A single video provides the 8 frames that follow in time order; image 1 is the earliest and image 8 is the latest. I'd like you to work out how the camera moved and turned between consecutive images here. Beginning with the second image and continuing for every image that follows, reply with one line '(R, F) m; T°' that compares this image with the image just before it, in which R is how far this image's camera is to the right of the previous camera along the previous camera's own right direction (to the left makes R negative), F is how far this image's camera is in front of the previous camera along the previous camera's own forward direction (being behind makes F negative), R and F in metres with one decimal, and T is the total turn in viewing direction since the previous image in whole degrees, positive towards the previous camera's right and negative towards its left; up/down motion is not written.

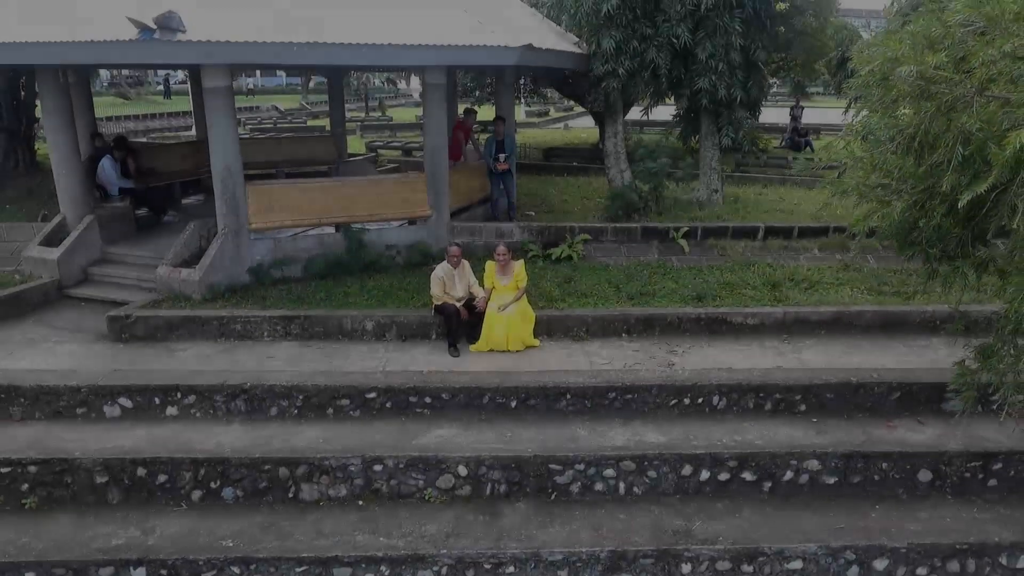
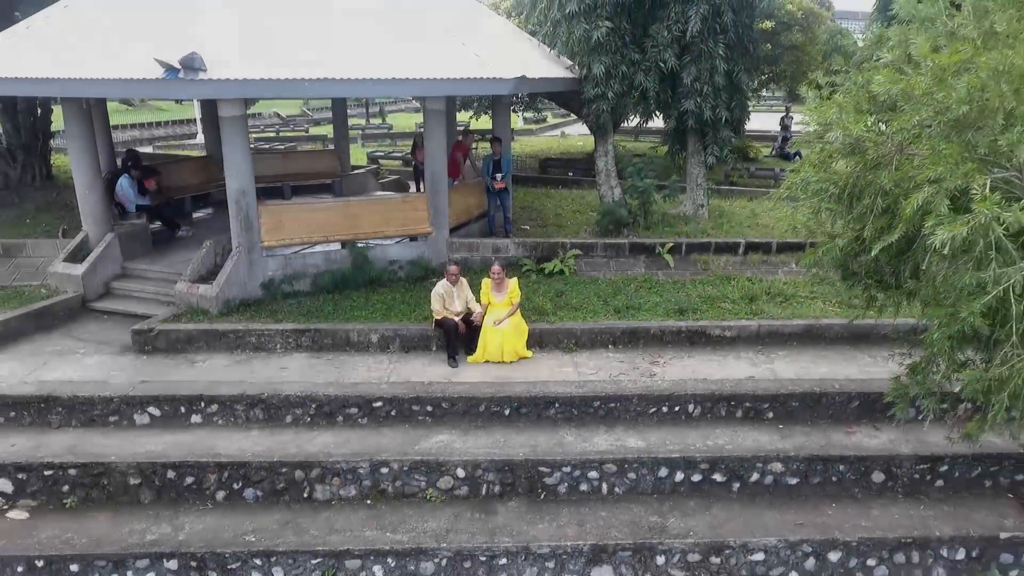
(0.0, -0.5) m; 0°
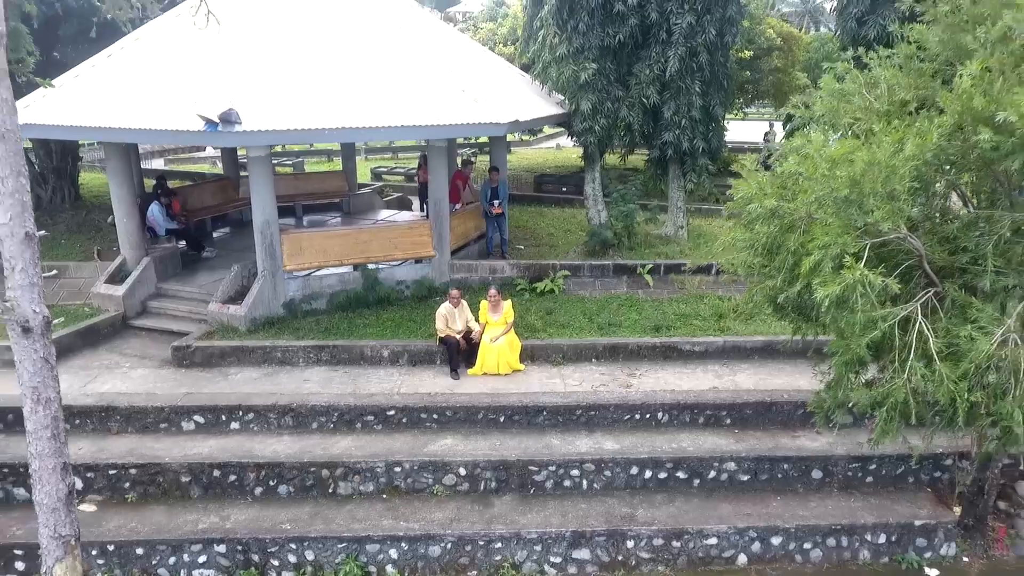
(0.0, -0.9) m; 0°
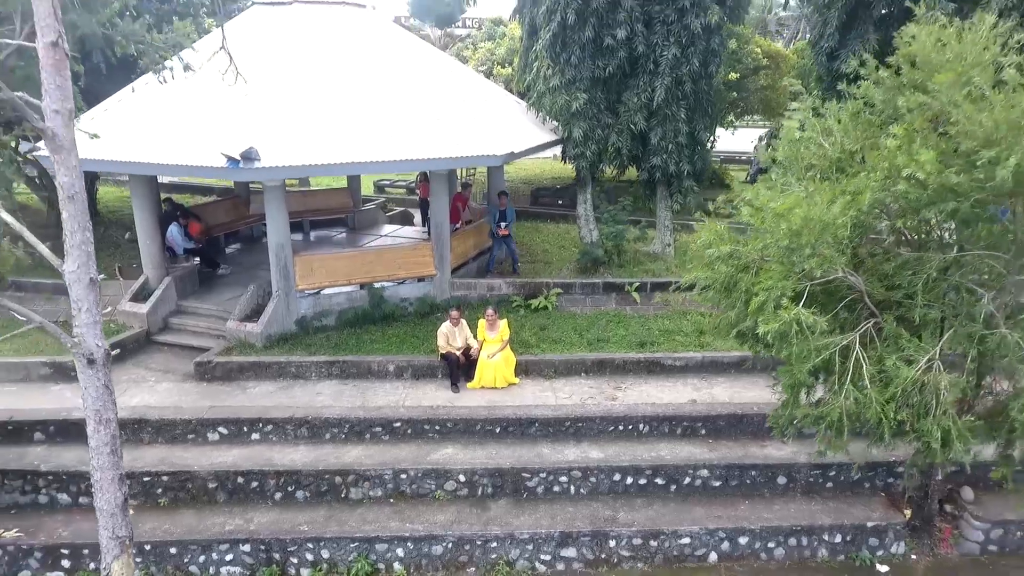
(0.0, -0.6) m; 0°
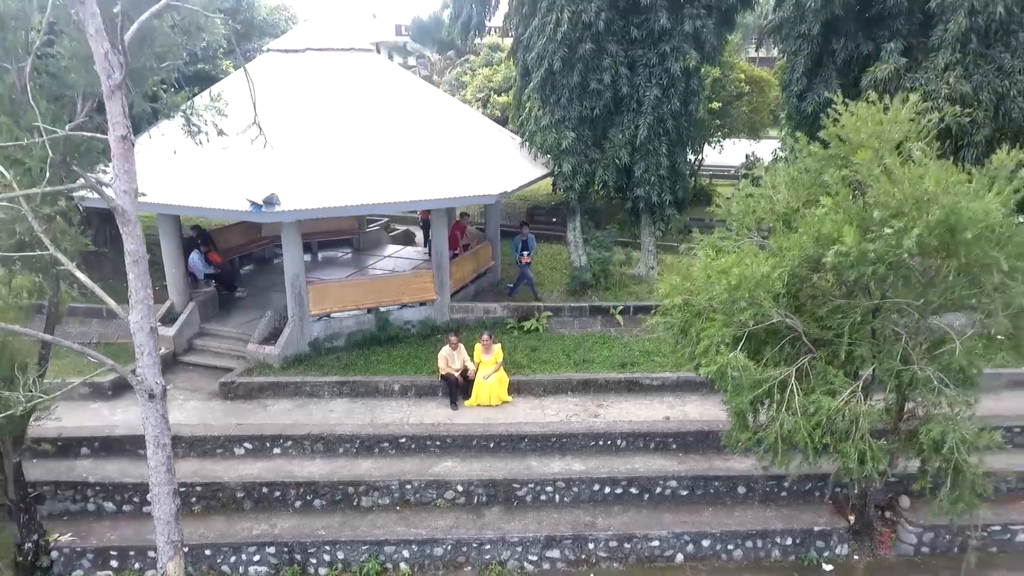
(+0.1, -0.9) m; 0°
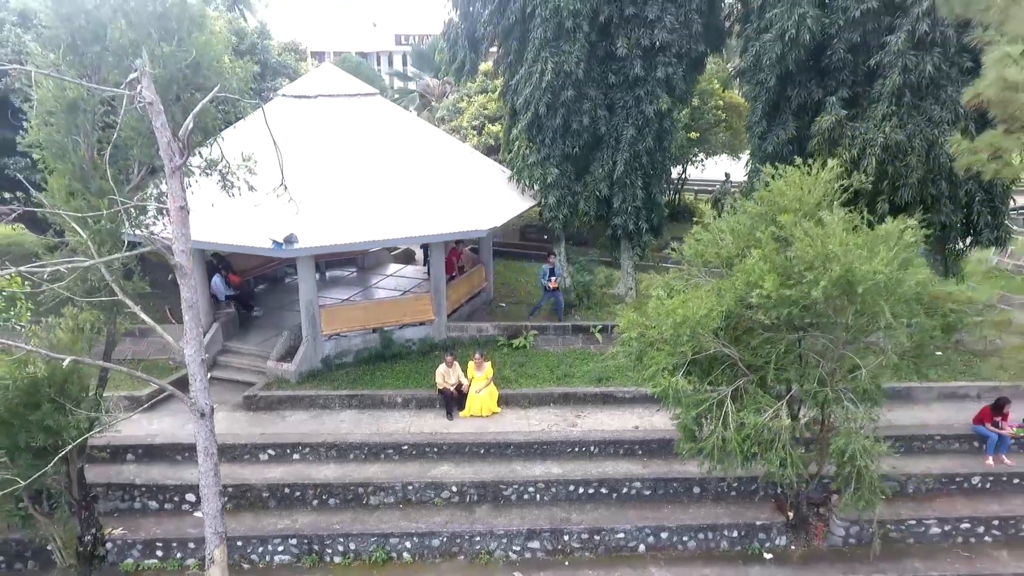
(+0.1, -1.2) m; 0°
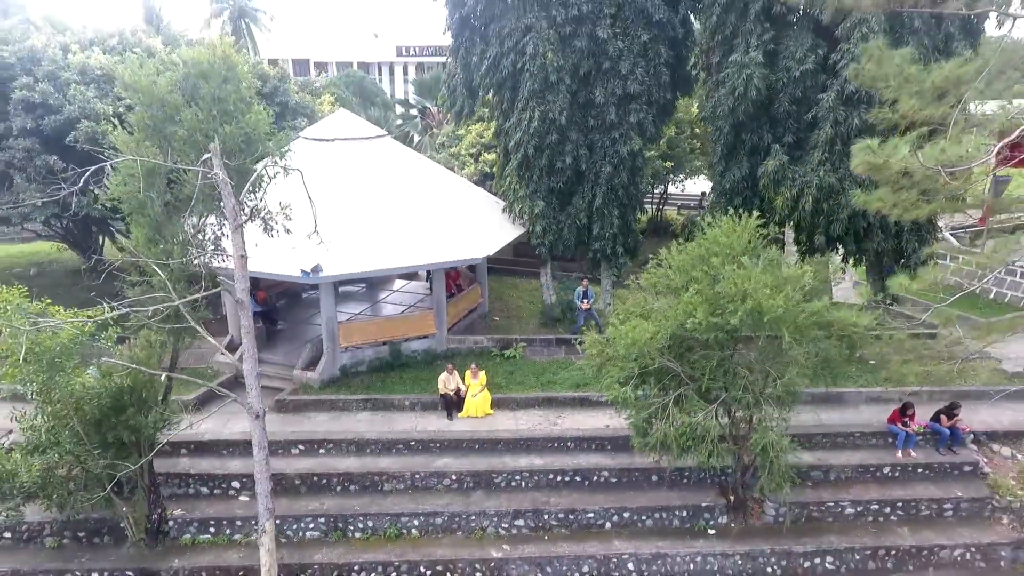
(+0.1, -1.8) m; 0°
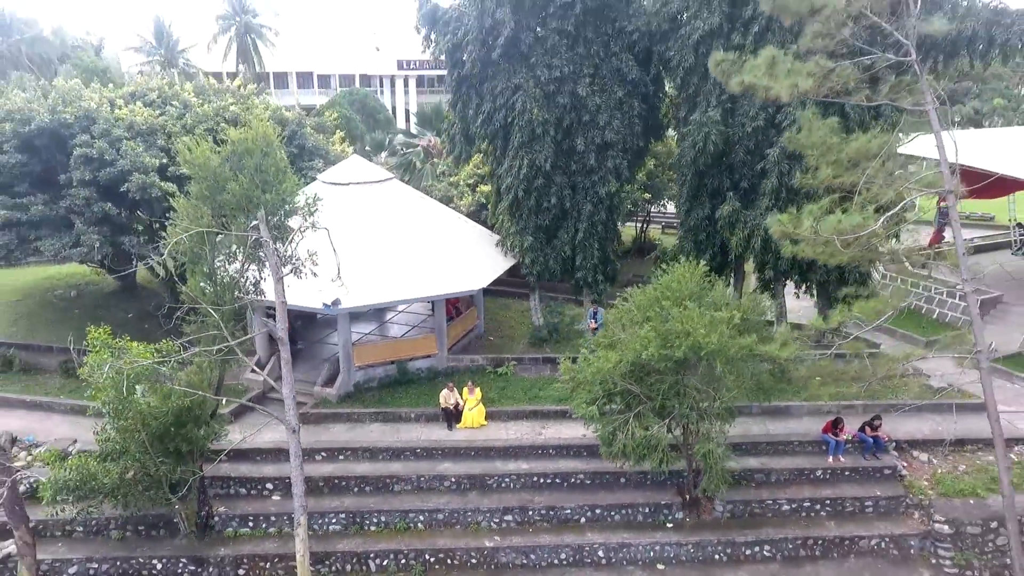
(+0.1, -2.0) m; 0°
